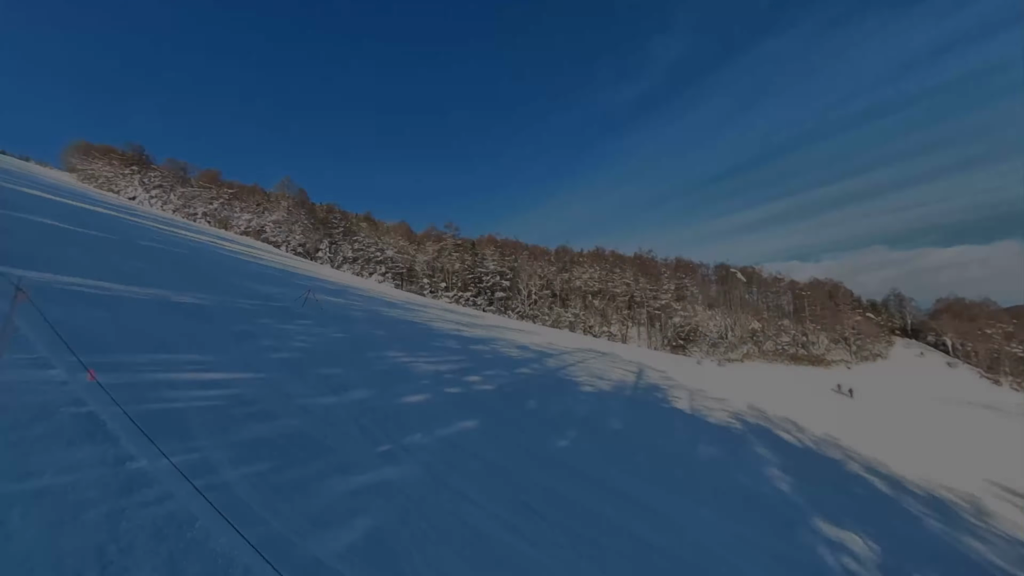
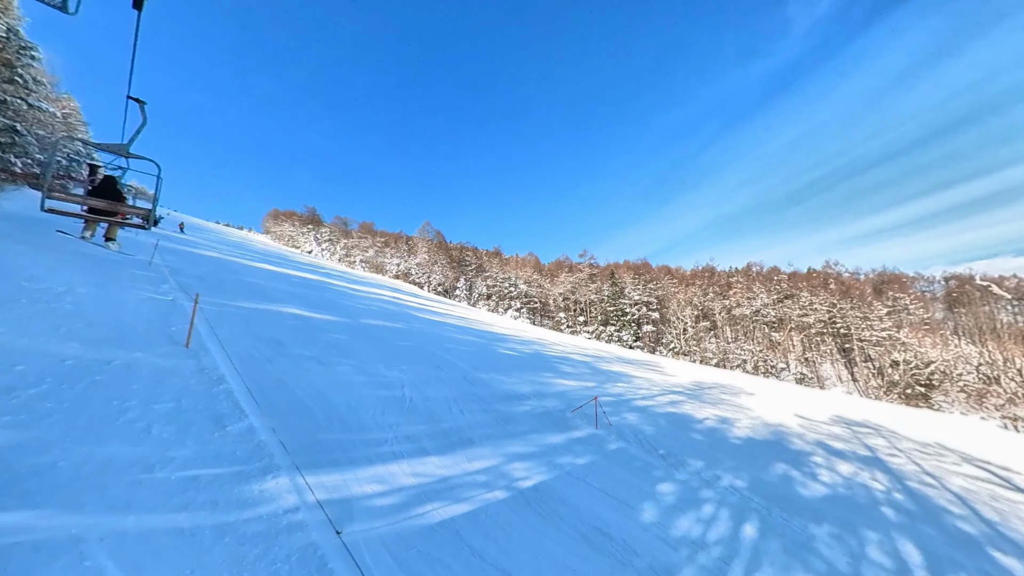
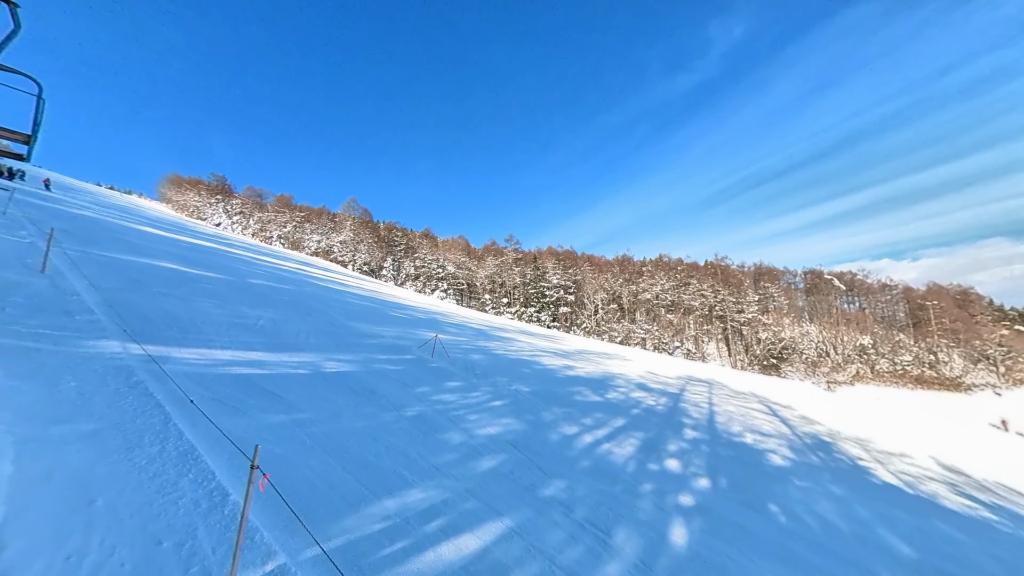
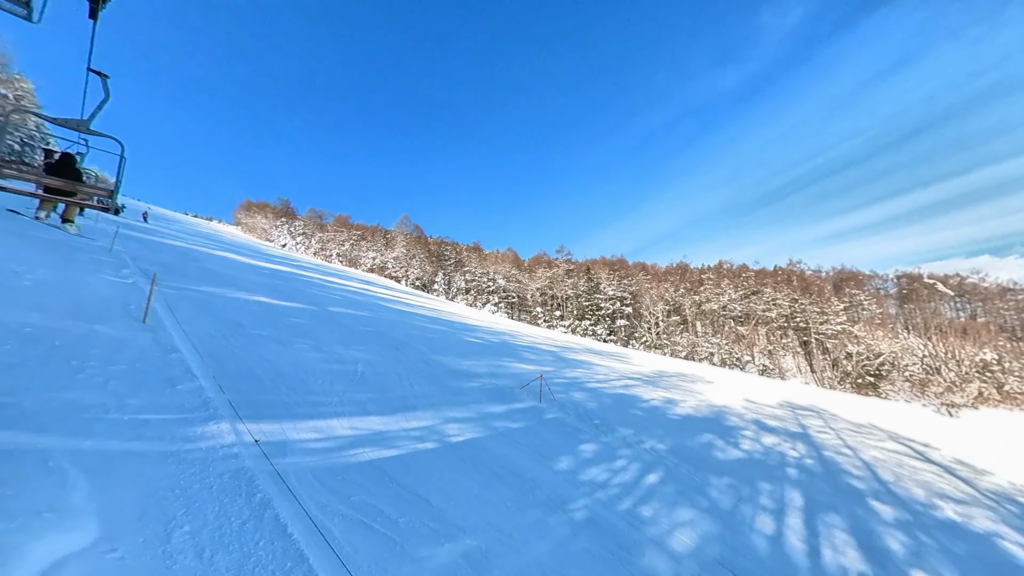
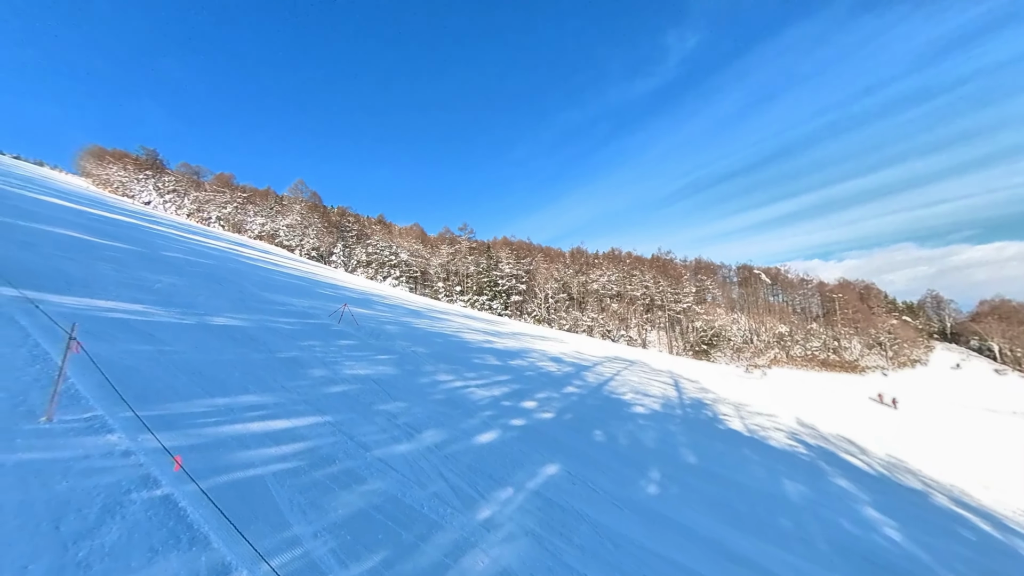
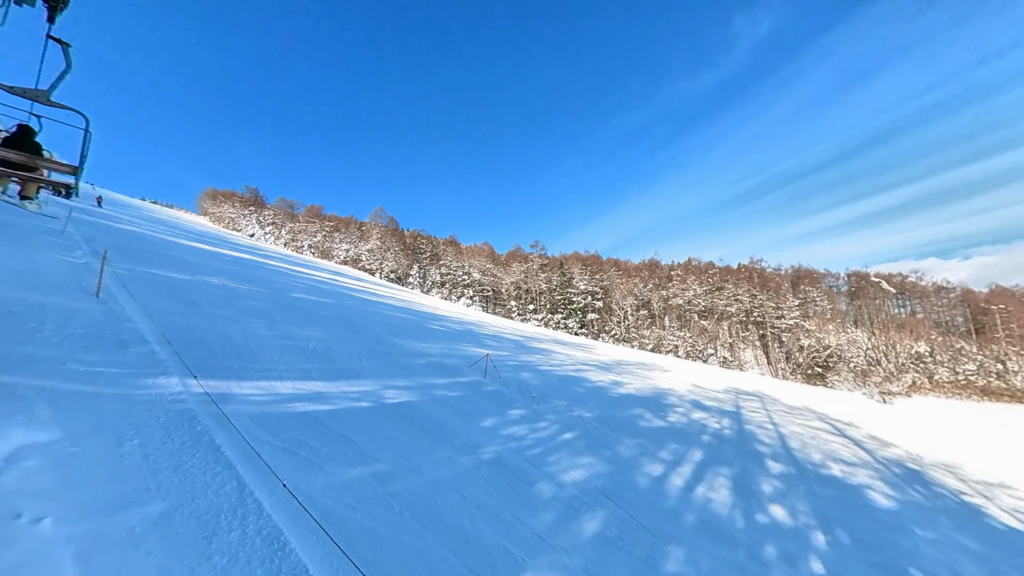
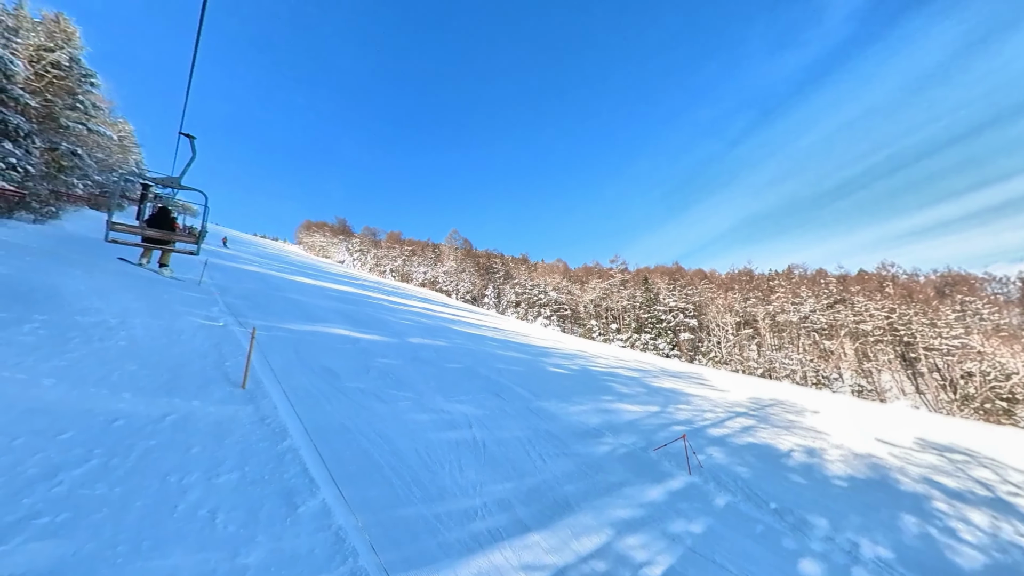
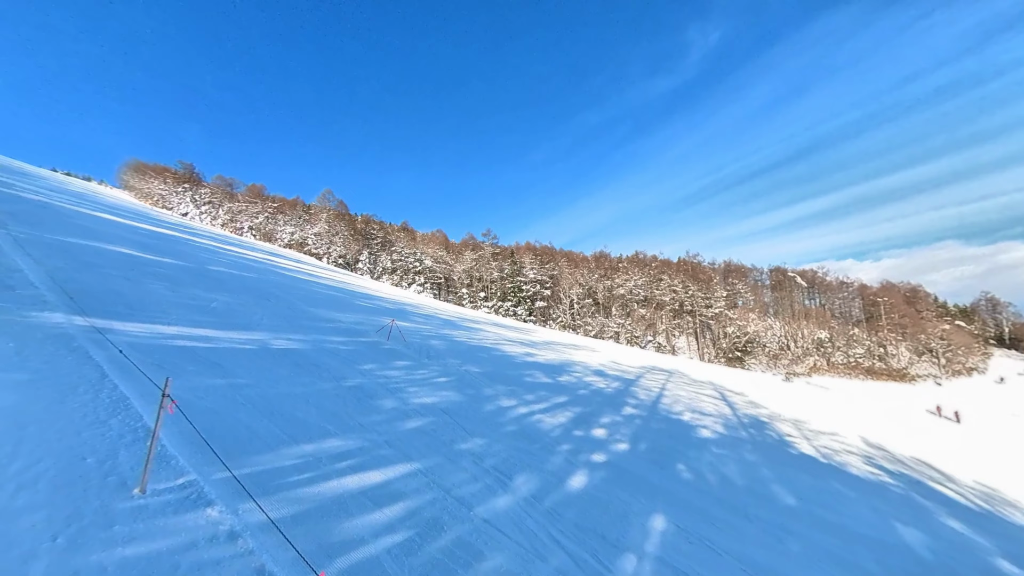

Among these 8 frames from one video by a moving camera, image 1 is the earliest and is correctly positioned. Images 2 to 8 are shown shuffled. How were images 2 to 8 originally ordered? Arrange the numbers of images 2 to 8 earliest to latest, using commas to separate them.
5, 8, 3, 6, 4, 2, 7
